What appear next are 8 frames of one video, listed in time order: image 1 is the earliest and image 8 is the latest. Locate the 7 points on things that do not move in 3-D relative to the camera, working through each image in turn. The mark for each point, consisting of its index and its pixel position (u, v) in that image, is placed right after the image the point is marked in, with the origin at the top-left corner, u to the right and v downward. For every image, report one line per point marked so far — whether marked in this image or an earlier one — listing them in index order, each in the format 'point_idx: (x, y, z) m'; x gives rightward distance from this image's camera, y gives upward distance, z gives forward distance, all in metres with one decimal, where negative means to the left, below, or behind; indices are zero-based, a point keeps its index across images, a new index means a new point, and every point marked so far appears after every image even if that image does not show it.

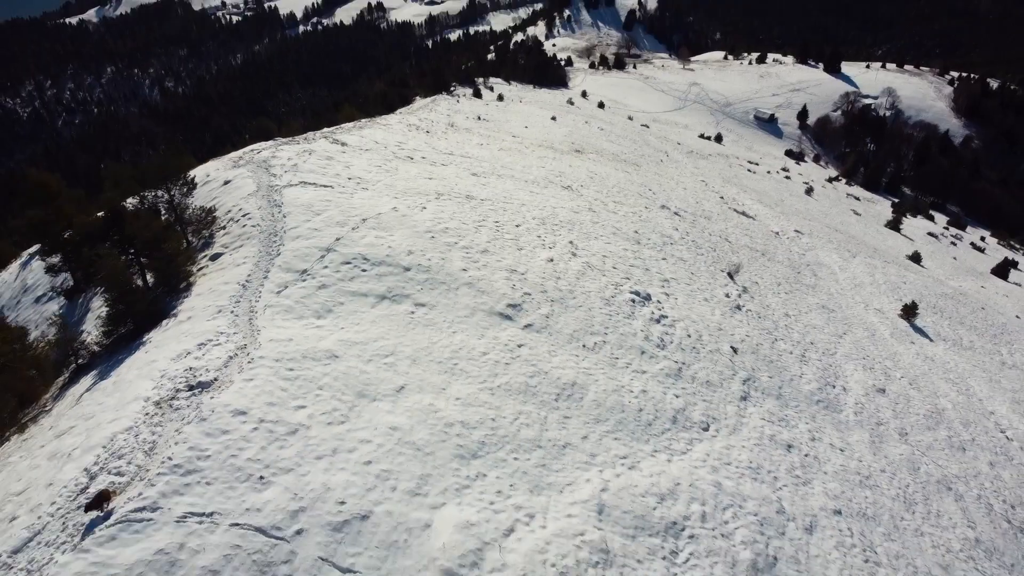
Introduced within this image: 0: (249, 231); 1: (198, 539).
0: (-3.6, +0.8, +11.2) m
1: (-2.2, -1.8, +5.6) m
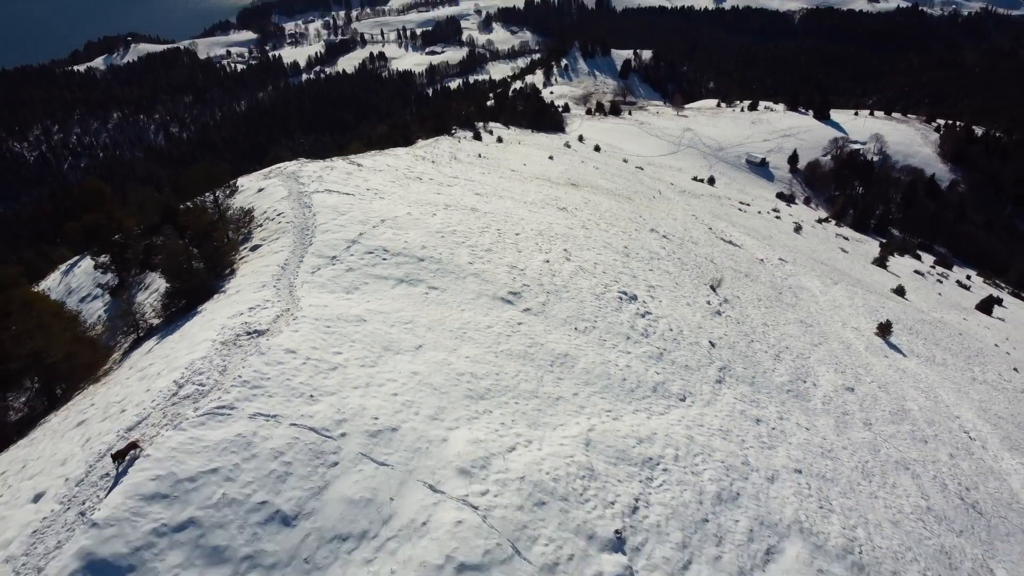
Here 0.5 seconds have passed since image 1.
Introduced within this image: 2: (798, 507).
0: (-3.6, +1.0, +12.8) m
1: (-2.2, -1.3, +7.1) m
2: (+3.7, -2.8, +10.5) m
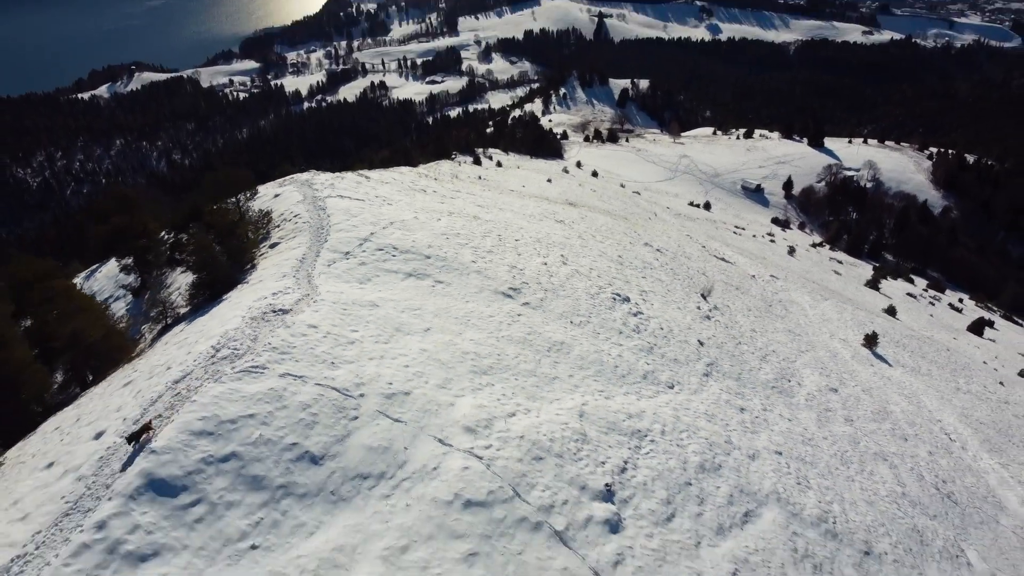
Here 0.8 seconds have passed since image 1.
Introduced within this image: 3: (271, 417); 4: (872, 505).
0: (-3.6, +1.1, +13.8) m
1: (-2.1, -1.0, +8.0) m
2: (+3.7, -2.7, +11.3) m
3: (-2.2, -1.2, +7.4) m
4: (+5.6, -3.4, +12.6) m
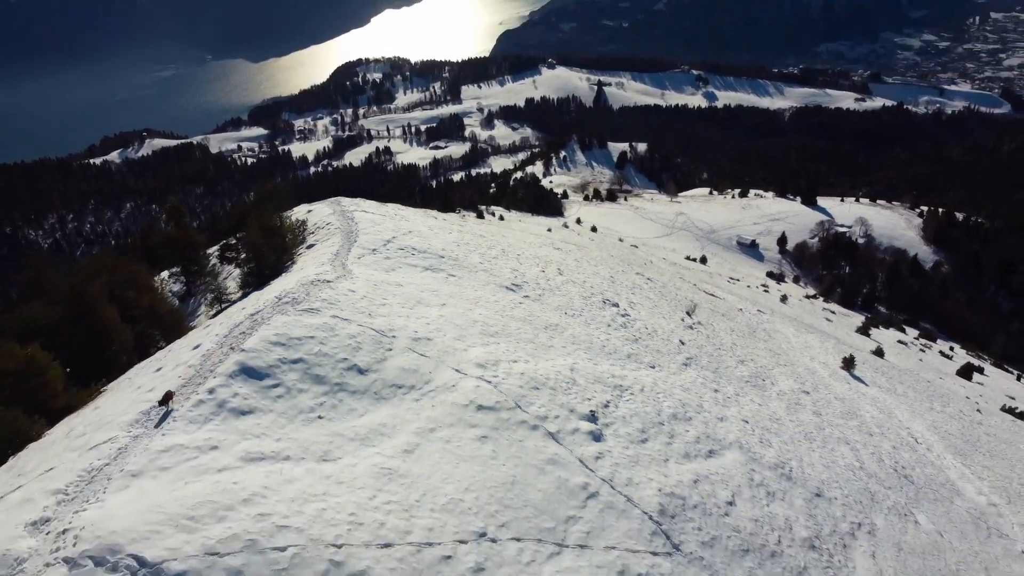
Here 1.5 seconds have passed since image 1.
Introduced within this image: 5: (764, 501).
0: (-3.6, +1.1, +16.0) m
1: (-2.1, -0.5, +10.1) m
2: (+3.7, -2.4, +13.2) m
3: (-2.2, -0.7, +9.5) m
4: (+5.7, -3.2, +14.5) m
5: (+3.6, -3.0, +11.2) m
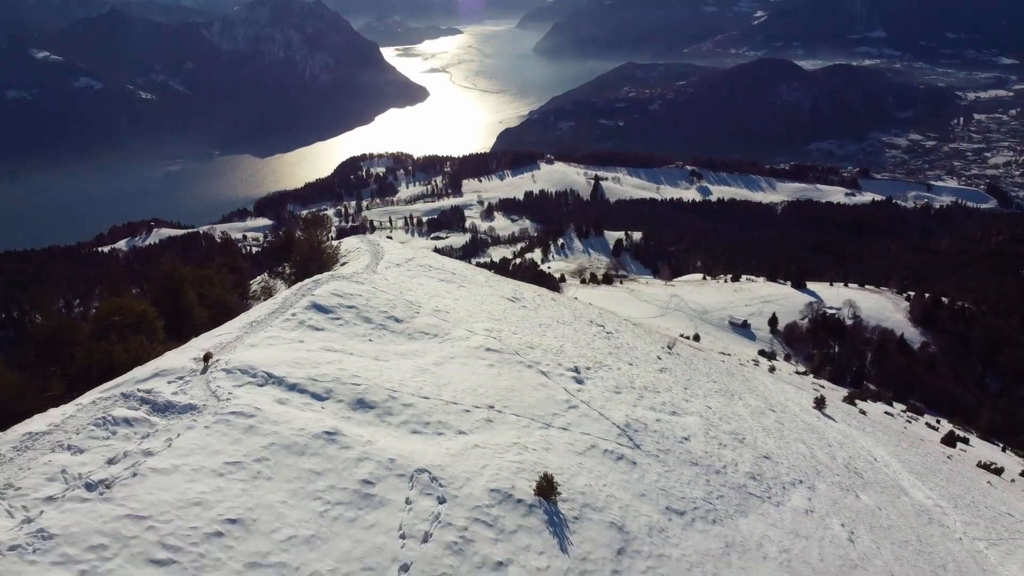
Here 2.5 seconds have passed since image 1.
0: (-3.6, +0.8, +19.1) m
1: (-2.1, -0.1, +13.0) m
2: (+3.7, -2.4, +15.9) m
3: (-2.2, -0.2, +12.4) m
4: (+5.7, -3.4, +17.1) m
5: (+3.6, -2.8, +13.9) m
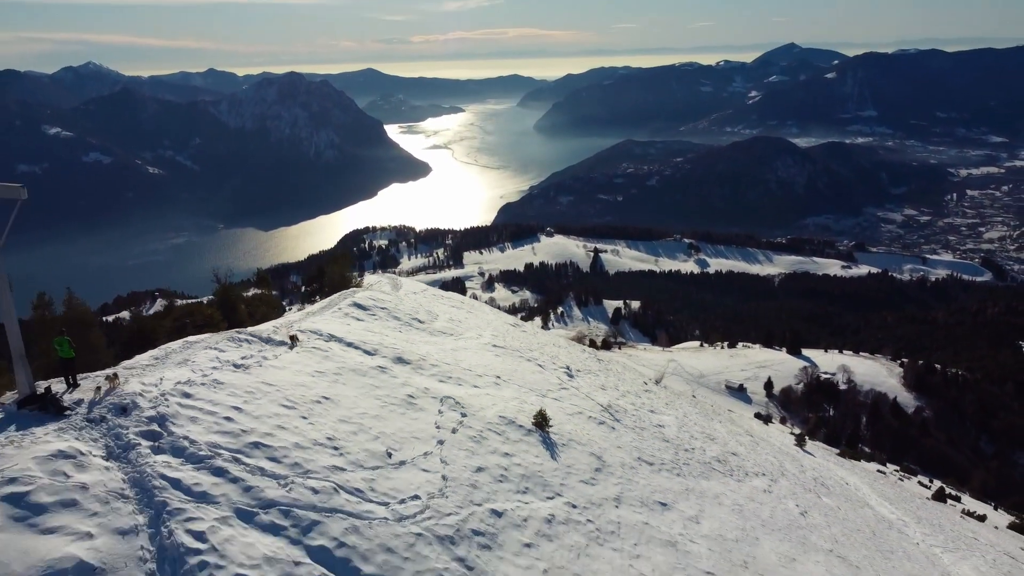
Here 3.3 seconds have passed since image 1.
0: (-3.5, 0.0, +21.8) m
1: (-2.1, -0.3, +15.7) m
2: (+3.8, -2.9, +18.4) m
3: (-2.1, -0.4, +15.1) m
4: (+5.7, -4.0, +19.5) m
5: (+3.7, -3.1, +16.3) m
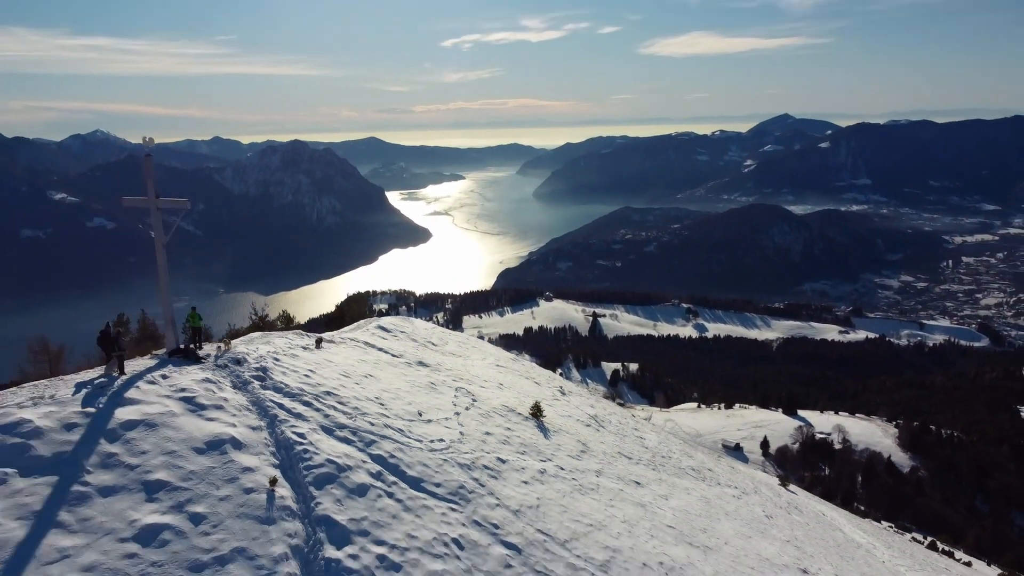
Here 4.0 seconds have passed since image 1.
0: (-3.5, -1.1, +24.3) m
1: (-2.0, -1.0, +18.2) m
2: (+3.8, -3.8, +20.6) m
3: (-2.1, -1.0, +17.5) m
4: (+5.7, -5.0, +21.6) m
5: (+3.7, -3.8, +18.5) m
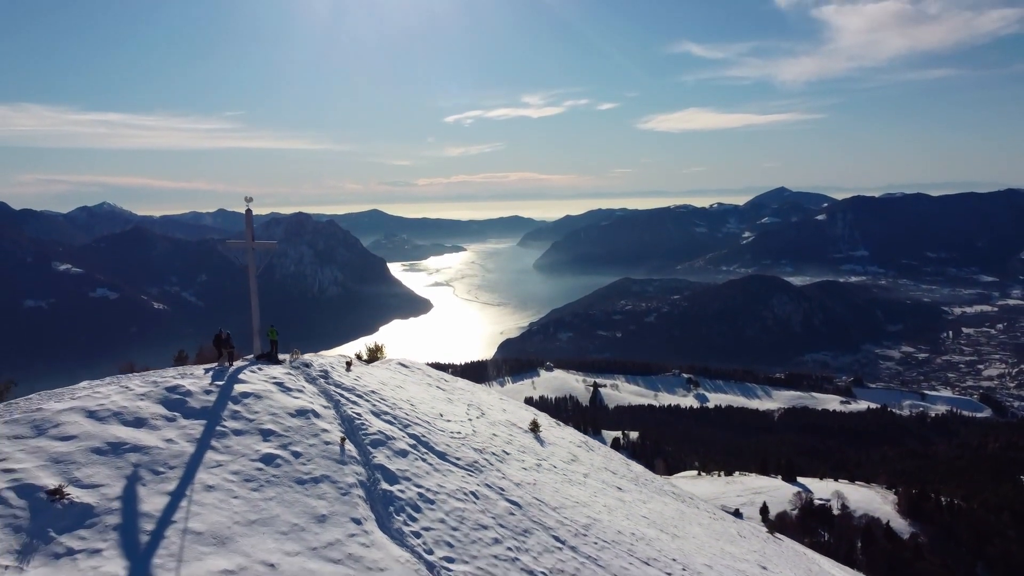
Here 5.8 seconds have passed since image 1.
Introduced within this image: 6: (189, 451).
0: (-3.5, -2.8, +26.8) m
1: (-2.0, -2.1, +20.8) m
2: (+3.8, -5.2, +23.0) m
3: (-2.1, -2.1, +20.1) m
4: (+5.8, -6.4, +23.8) m
5: (+3.7, -4.9, +20.9) m
6: (-3.1, -1.6, +7.8) m
